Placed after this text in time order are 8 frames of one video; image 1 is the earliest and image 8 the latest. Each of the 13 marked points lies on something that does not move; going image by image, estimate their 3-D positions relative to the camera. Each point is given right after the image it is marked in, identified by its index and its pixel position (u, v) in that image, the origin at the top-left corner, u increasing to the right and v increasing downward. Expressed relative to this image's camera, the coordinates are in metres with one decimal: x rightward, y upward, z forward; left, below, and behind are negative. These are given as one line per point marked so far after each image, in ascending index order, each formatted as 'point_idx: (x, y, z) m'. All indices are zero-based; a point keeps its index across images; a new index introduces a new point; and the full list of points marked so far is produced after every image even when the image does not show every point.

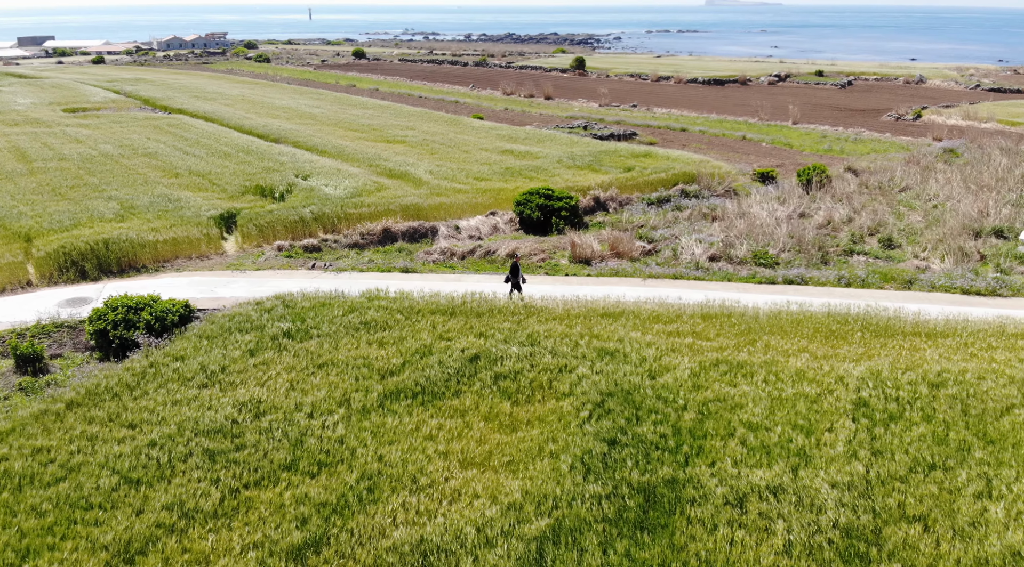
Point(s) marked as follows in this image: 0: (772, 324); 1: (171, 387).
0: (+4.1, -0.7, +12.3) m
1: (-4.4, -1.3, +10.0) m
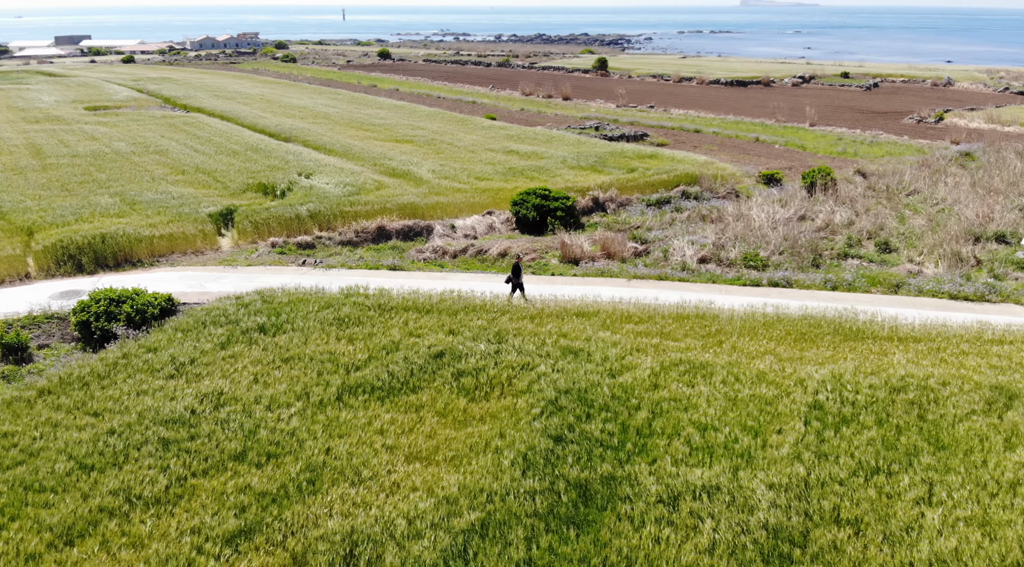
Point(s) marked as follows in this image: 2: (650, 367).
0: (+3.7, -0.7, +12.2) m
1: (-4.9, -1.2, +10.3) m
2: (+1.9, -1.1, +10.6) m
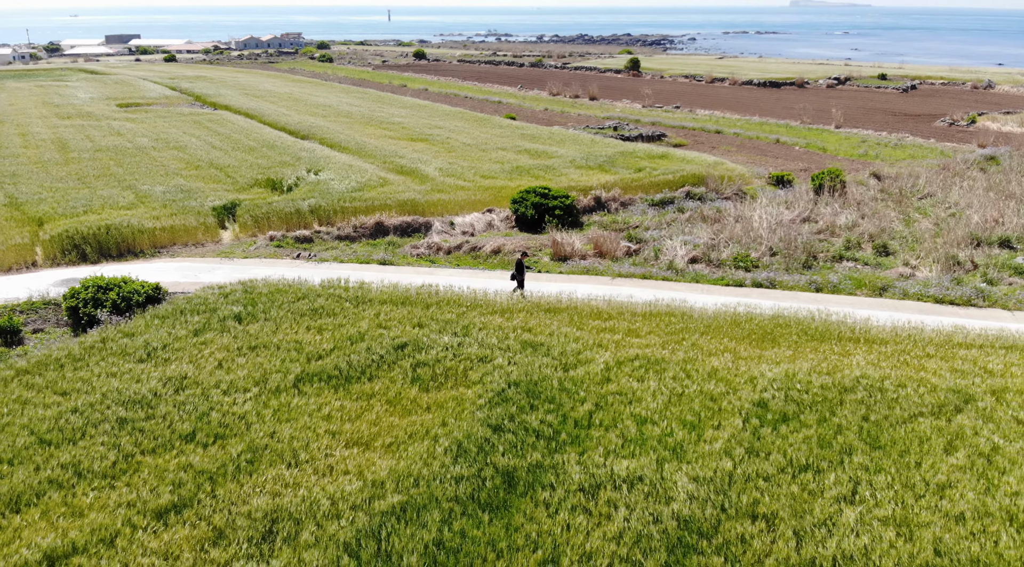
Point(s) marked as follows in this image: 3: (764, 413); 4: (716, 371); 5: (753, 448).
0: (+3.1, -0.7, +12.3) m
1: (-5.6, -1.1, +10.7) m
2: (+1.3, -1.1, +10.8) m
3: (+3.0, -1.5, +9.4) m
4: (+2.8, -1.2, +10.5) m
5: (+2.7, -1.8, +8.6) m
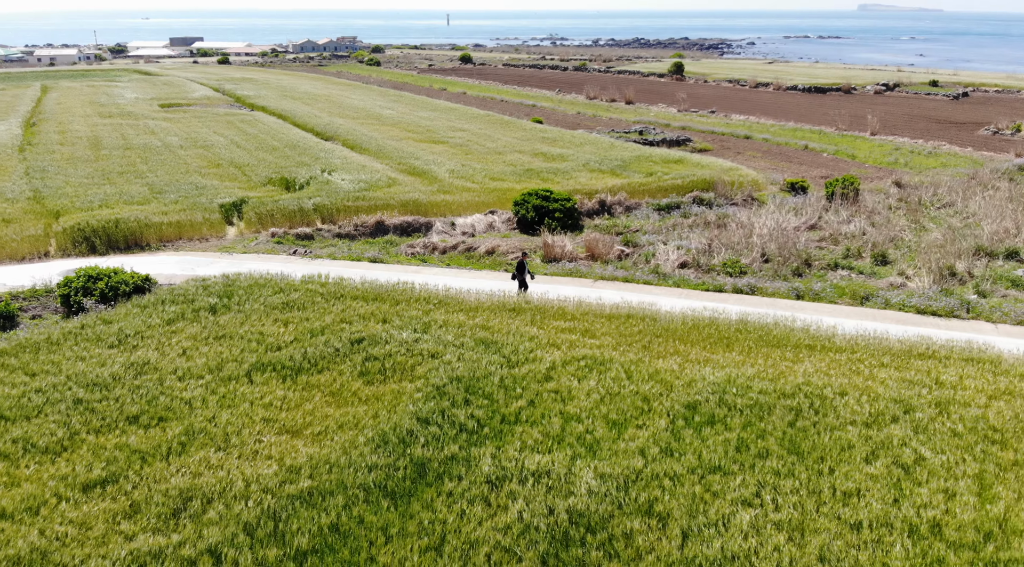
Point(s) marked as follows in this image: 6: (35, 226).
0: (+2.5, -0.7, +12.3) m
1: (-6.3, -0.9, +11.4) m
2: (+0.6, -1.1, +10.9) m
3: (+2.2, -1.6, +9.4) m
4: (+2.0, -1.2, +10.6) m
5: (+1.8, -1.8, +8.7) m
6: (-10.9, +1.3, +17.8) m
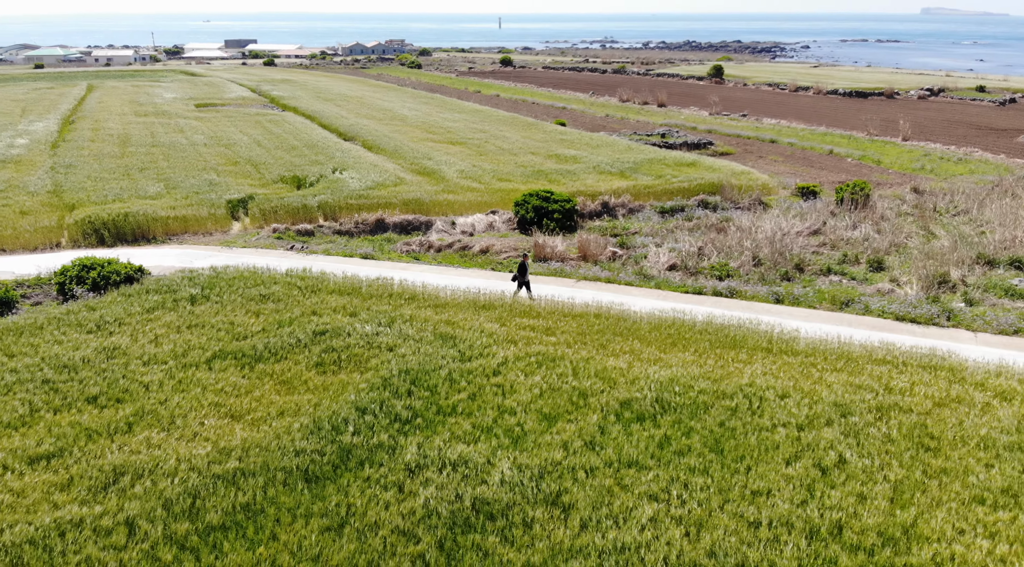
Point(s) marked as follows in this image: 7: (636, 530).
0: (+1.9, -0.7, +12.4) m
1: (-6.9, -0.7, +12.0) m
2: (-0.1, -1.1, +11.1) m
3: (+1.4, -1.6, +9.5) m
4: (+1.3, -1.2, +10.7) m
5: (+0.9, -1.8, +8.8) m
6: (-11.1, +1.6, +18.7) m
7: (+1.2, -2.3, +7.3) m
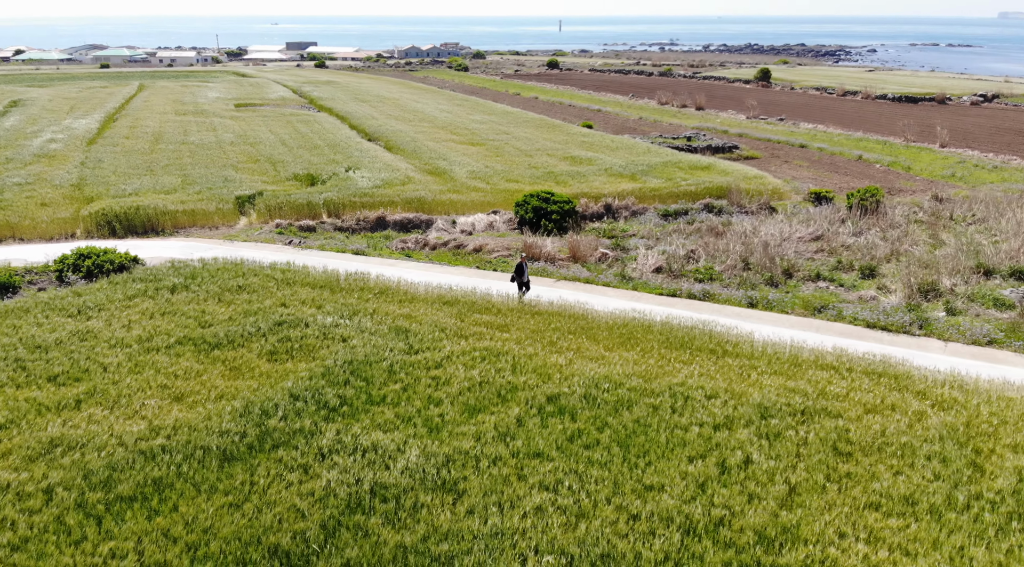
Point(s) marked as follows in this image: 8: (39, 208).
0: (+1.2, -0.7, +12.5) m
1: (-7.6, -0.5, +12.8) m
2: (-0.9, -1.0, +11.4) m
3: (+0.4, -1.5, +9.7) m
4: (+0.4, -1.2, +10.9) m
5: (-0.1, -1.8, +9.0) m
6: (-11.3, +1.9, +19.8) m
7: (+0.1, -2.3, +7.5) m
8: (-12.0, +1.9, +19.6) m
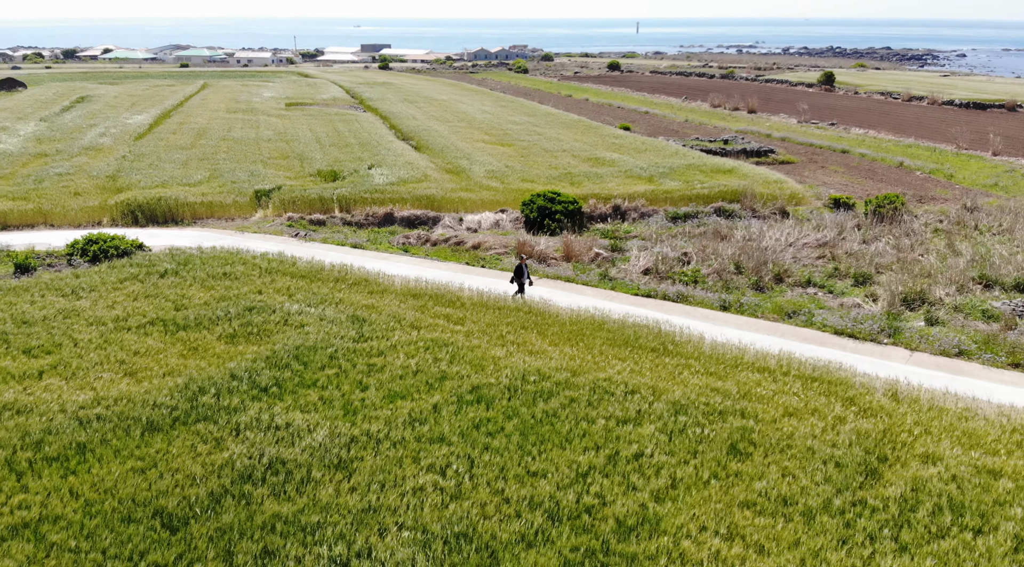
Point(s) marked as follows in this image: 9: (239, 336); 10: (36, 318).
0: (+0.5, -0.7, +12.8) m
1: (-8.3, -0.2, +13.8) m
2: (-1.8, -0.9, +11.9) m
3: (-0.6, -1.4, +10.1) m
4: (-0.5, -1.1, +11.2) m
5: (-1.2, -1.7, +9.4) m
6: (-11.3, +2.3, +21.1) m
7: (-1.2, -2.2, +7.9) m
8: (-11.9, +2.3, +21.0) m
9: (-4.2, -0.8, +12.0) m
10: (-7.7, -0.6, +12.6) m
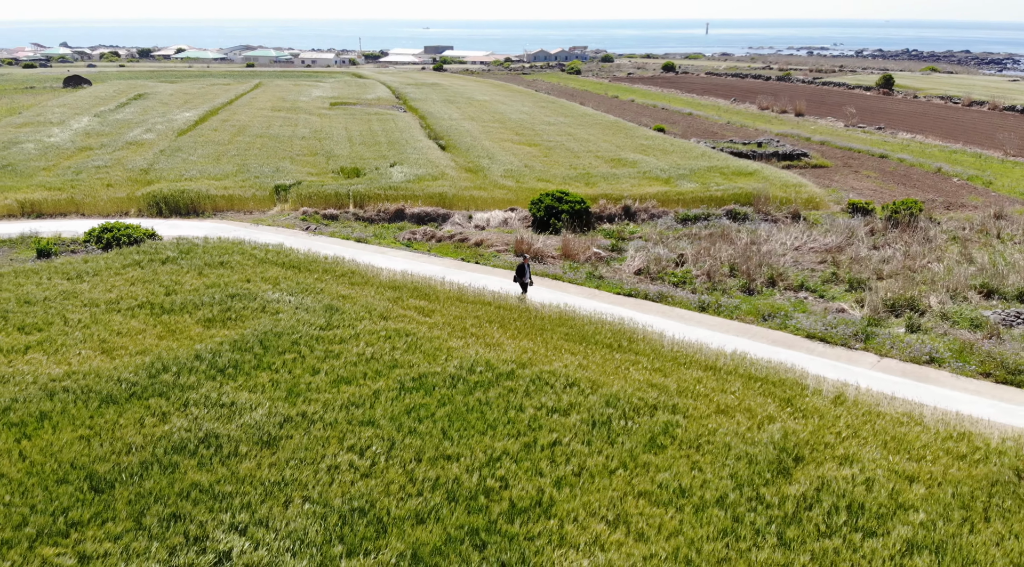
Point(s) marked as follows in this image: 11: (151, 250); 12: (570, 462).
0: (-0.1, -0.6, +13.1) m
1: (-8.7, +0.1, +14.8) m
2: (-2.4, -0.7, +12.4) m
3: (-1.4, -1.3, +10.5) m
4: (-1.1, -1.0, +11.6) m
5: (-2.0, -1.5, +9.9) m
6: (-11.1, +2.7, +22.3) m
7: (-2.2, -2.0, +8.3) m
8: (-11.7, +2.7, +22.3) m
9: (-4.8, -0.6, +12.7) m
10: (-8.2, -0.3, +13.5) m
11: (-7.6, +0.7, +16.4) m
12: (+0.7, -2.0, +8.5) m
